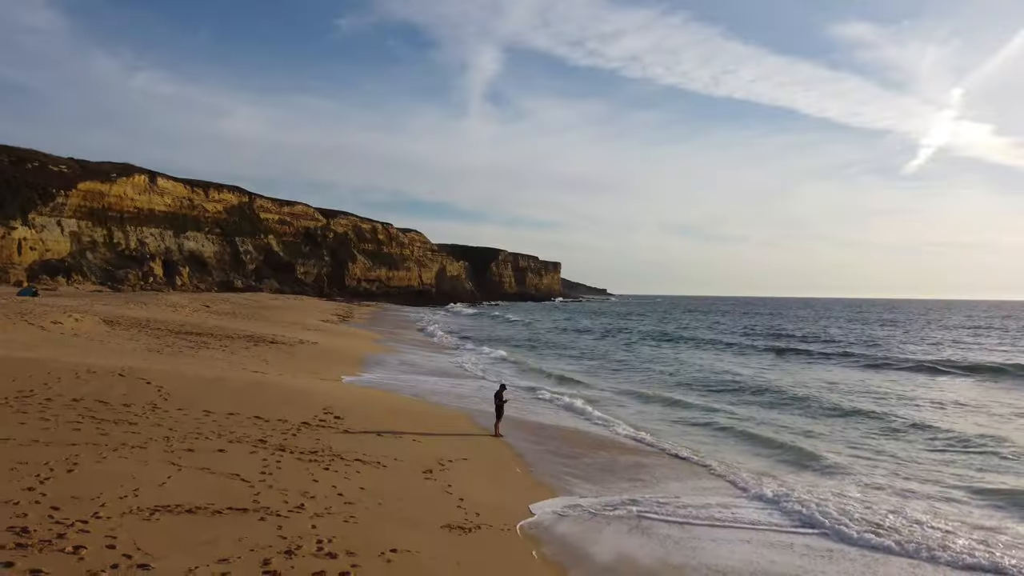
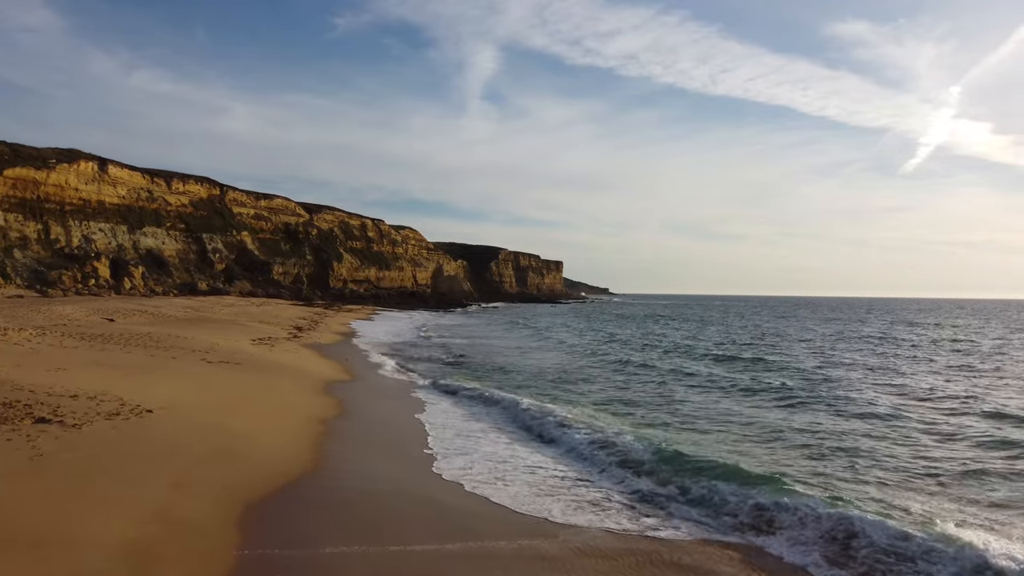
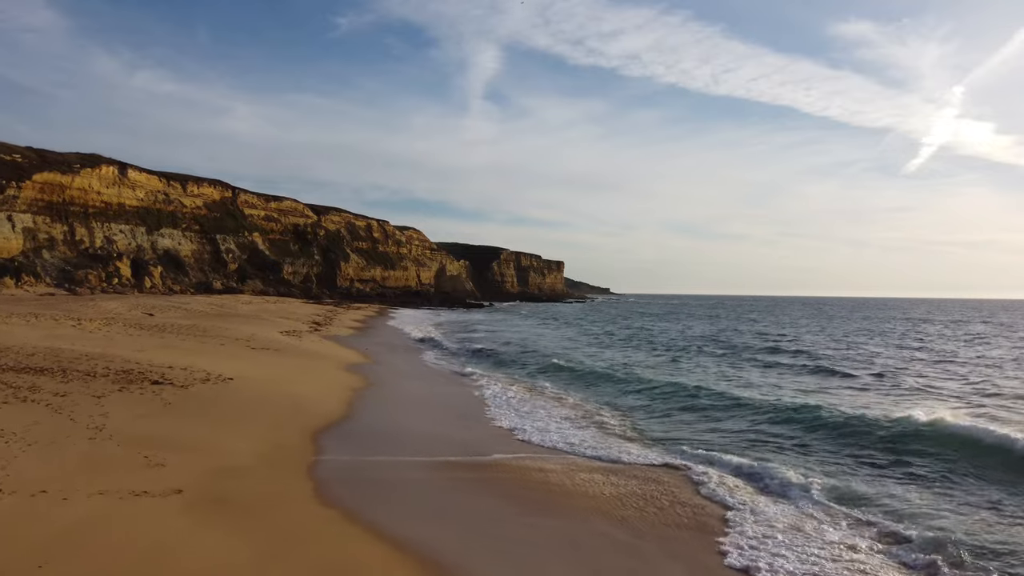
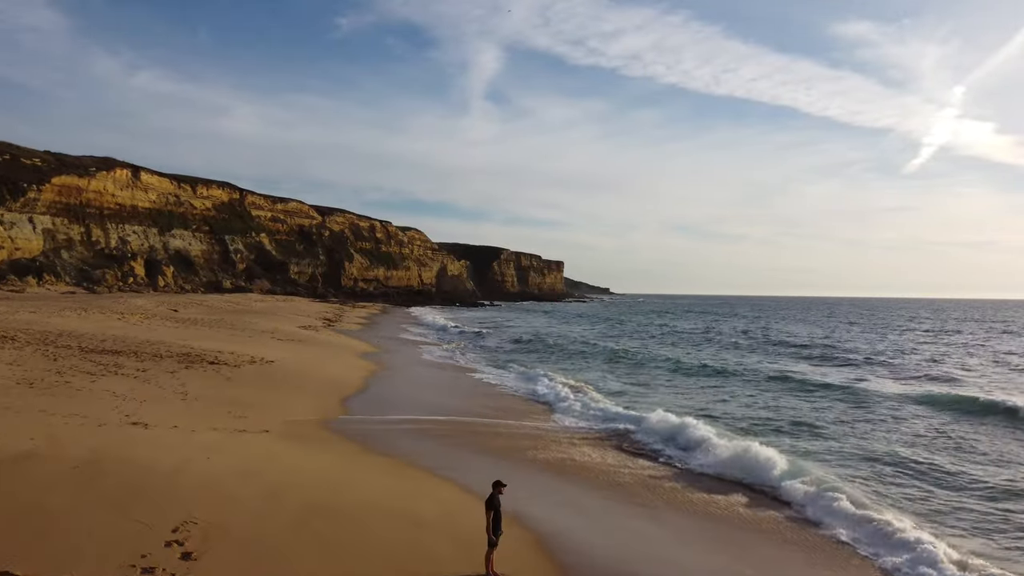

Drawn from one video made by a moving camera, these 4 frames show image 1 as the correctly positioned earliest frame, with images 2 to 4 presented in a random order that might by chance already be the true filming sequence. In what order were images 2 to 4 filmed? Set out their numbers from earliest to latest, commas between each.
4, 3, 2
